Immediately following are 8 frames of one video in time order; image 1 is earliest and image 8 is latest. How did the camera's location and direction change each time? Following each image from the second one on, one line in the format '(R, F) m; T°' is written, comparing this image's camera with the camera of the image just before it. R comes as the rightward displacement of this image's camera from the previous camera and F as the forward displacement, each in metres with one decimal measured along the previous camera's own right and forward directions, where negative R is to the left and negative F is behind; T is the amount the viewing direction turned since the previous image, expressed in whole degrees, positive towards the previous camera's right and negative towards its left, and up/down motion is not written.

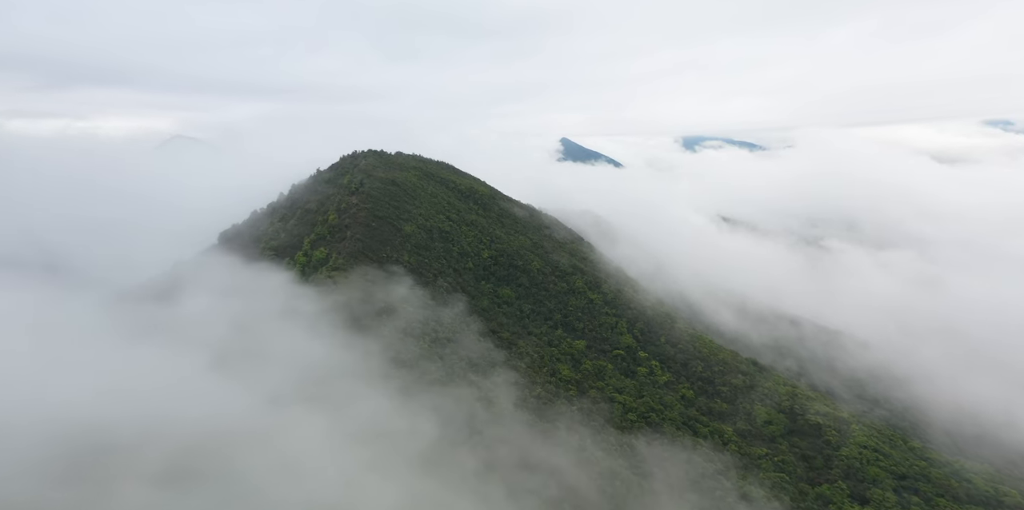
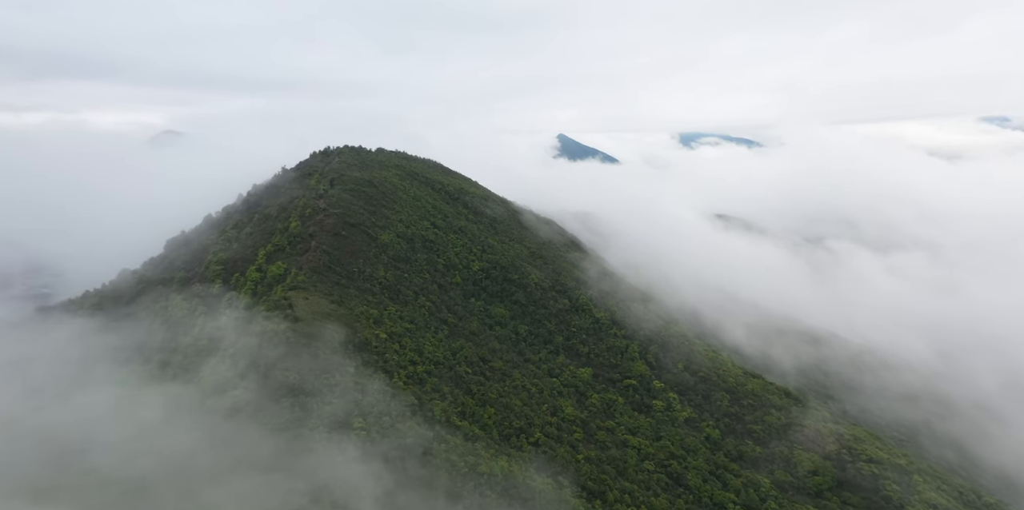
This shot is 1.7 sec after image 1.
(+0.3, +9.6) m; 0°
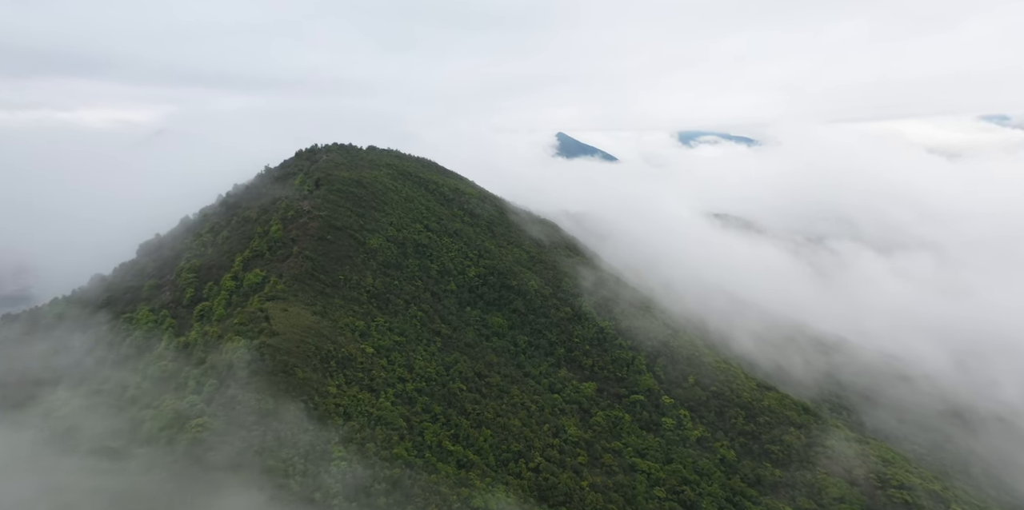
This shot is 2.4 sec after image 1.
(+0.1, +4.1) m; 0°
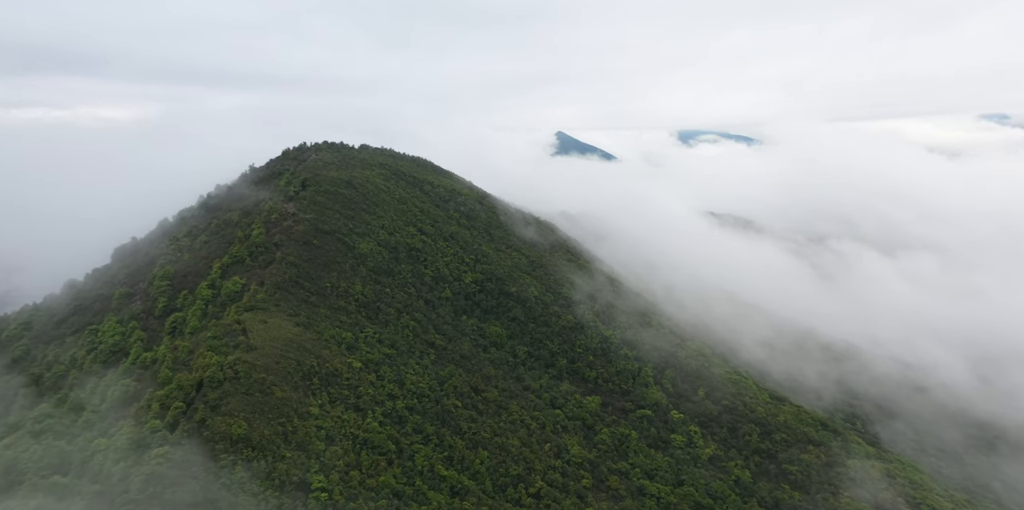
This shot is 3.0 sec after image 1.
(+0.1, +3.3) m; 0°
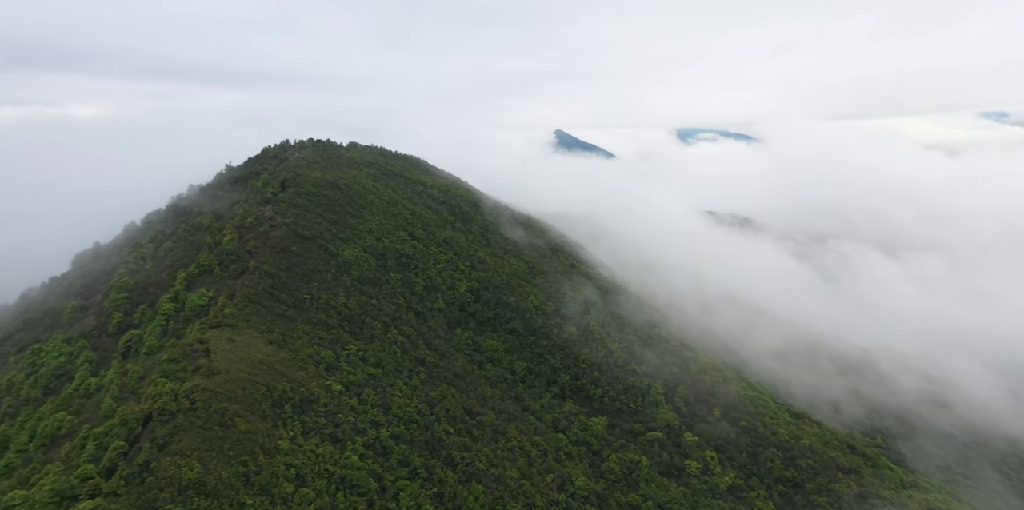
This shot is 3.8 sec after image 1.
(+0.1, +4.4) m; 0°
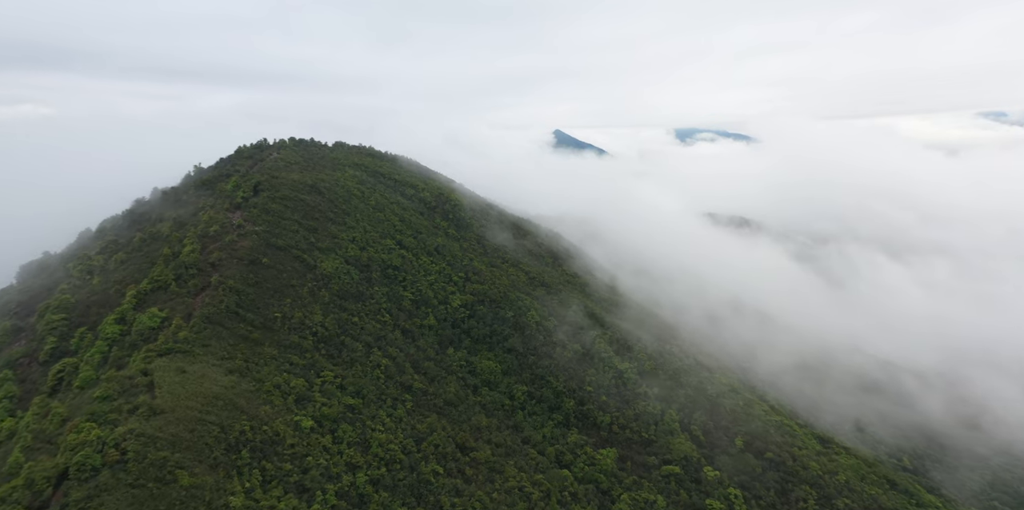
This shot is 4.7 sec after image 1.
(+0.1, +5.0) m; 0°
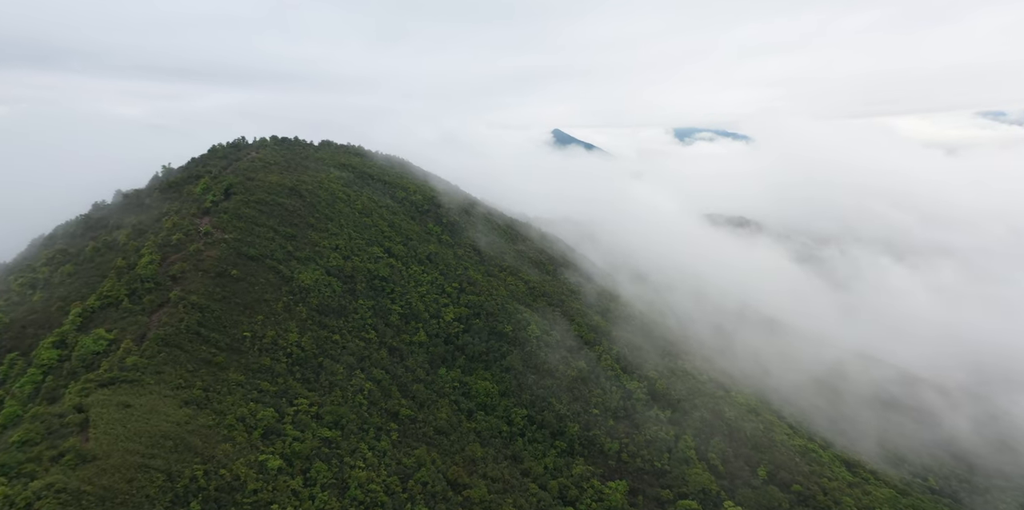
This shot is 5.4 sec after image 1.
(+0.1, +4.2) m; 0°
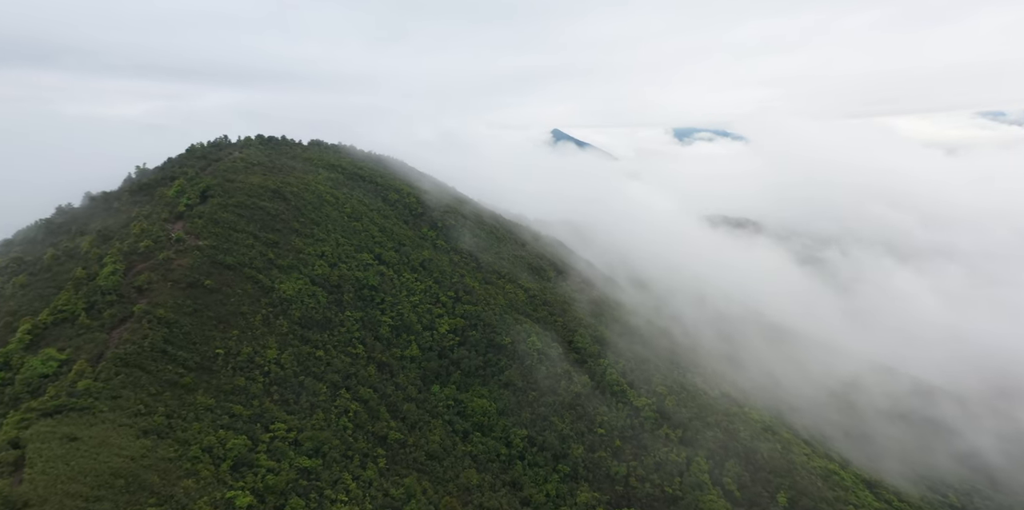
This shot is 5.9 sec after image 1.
(0.0, +3.0) m; 0°
